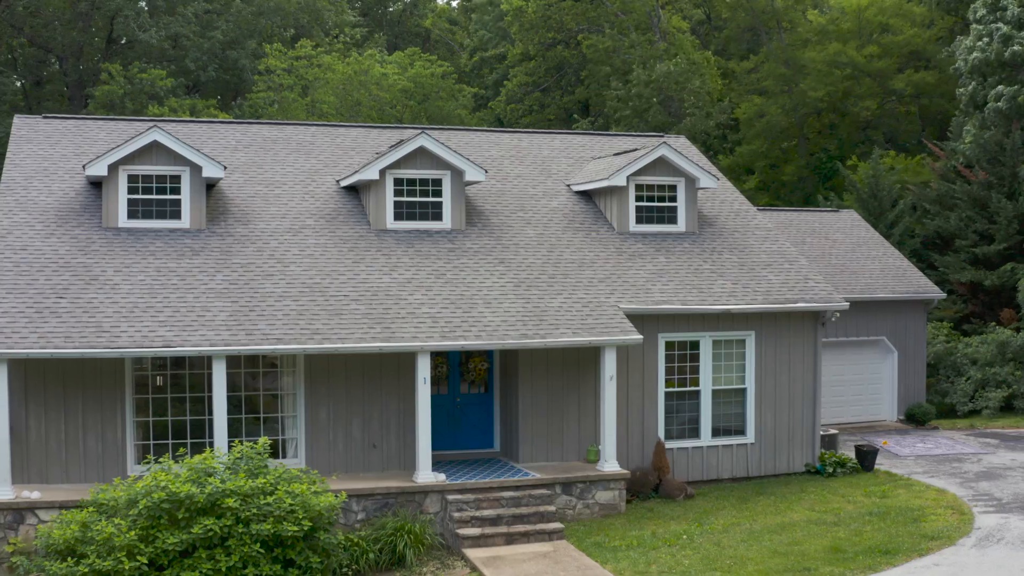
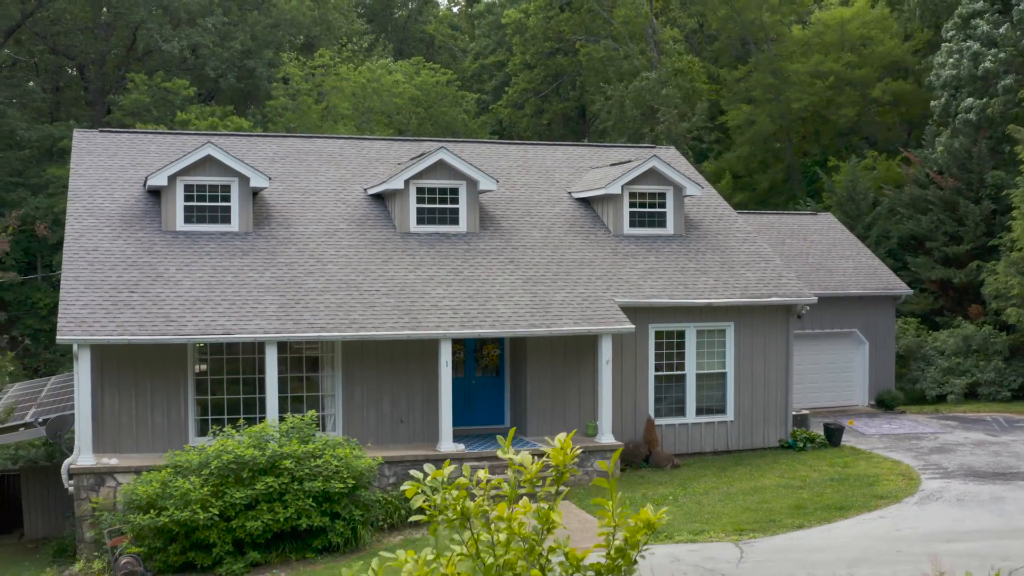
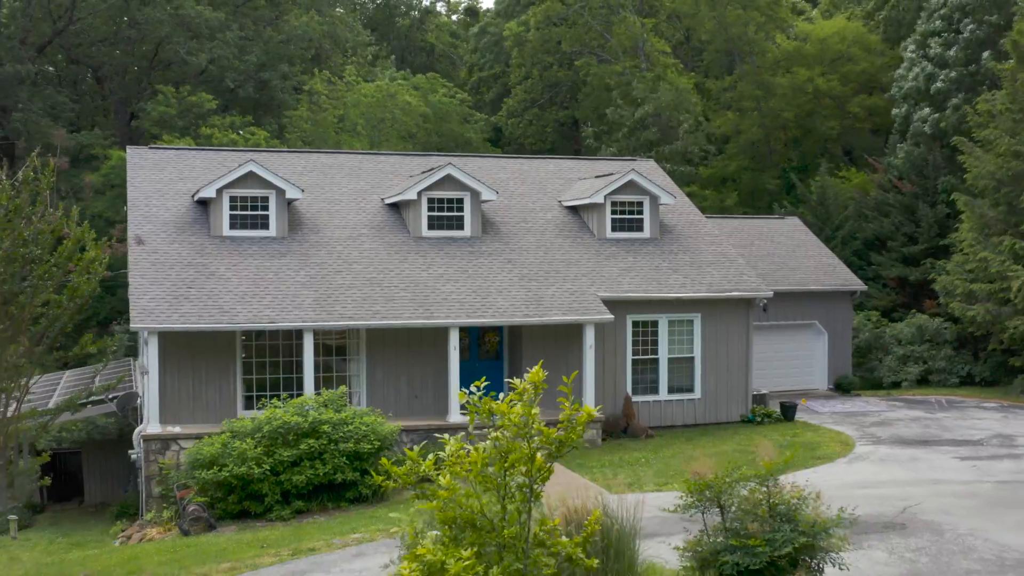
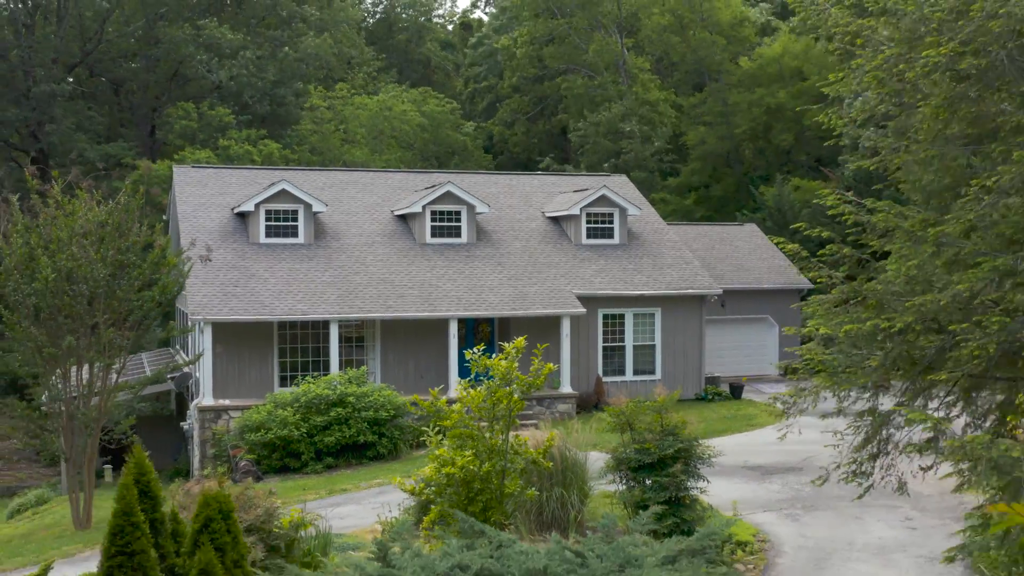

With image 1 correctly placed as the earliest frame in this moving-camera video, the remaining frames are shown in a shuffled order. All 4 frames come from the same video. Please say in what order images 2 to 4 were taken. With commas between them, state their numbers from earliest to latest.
2, 3, 4
